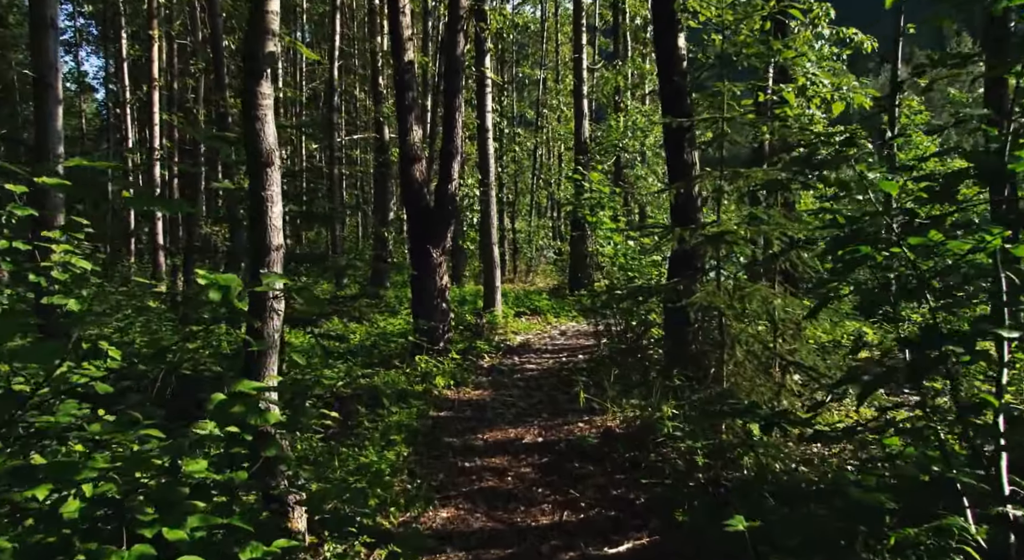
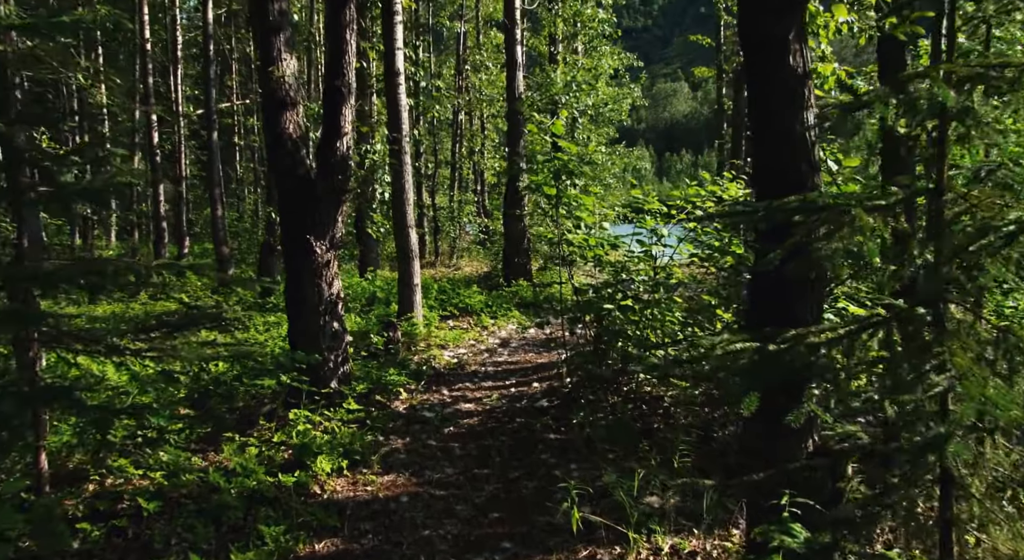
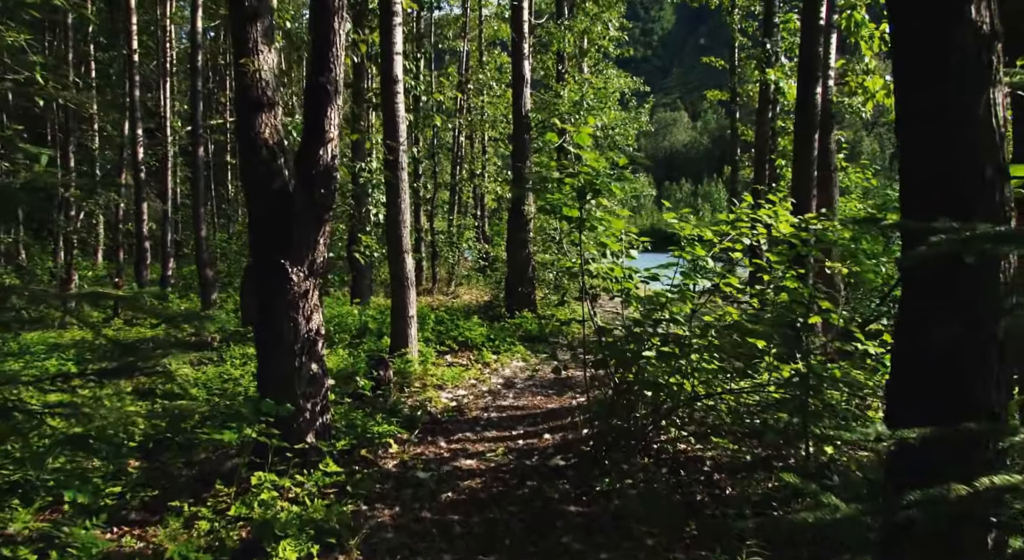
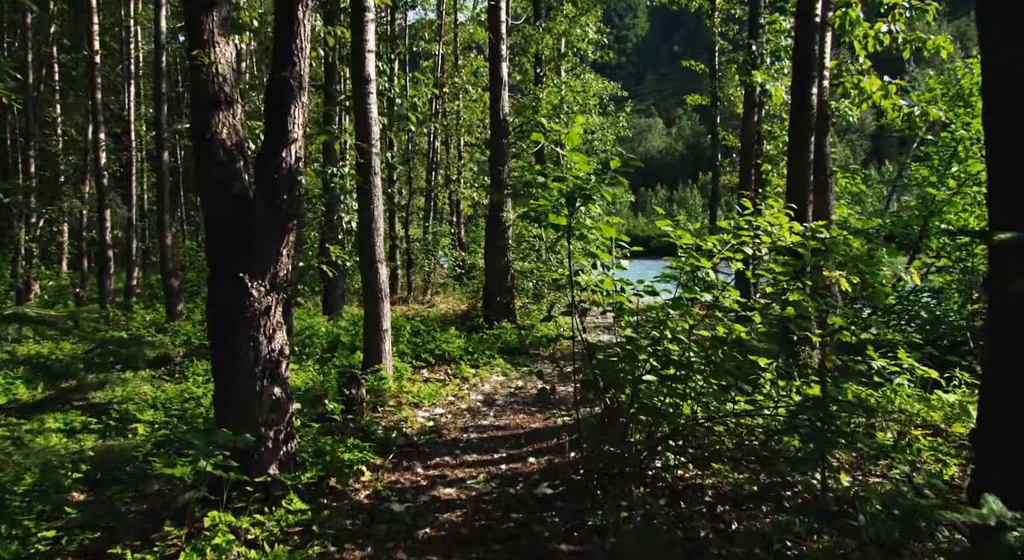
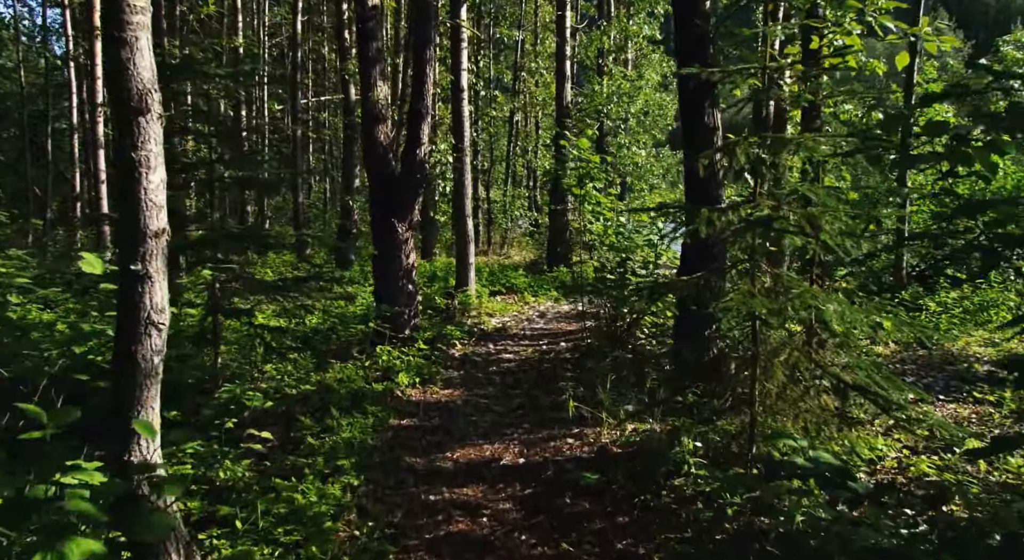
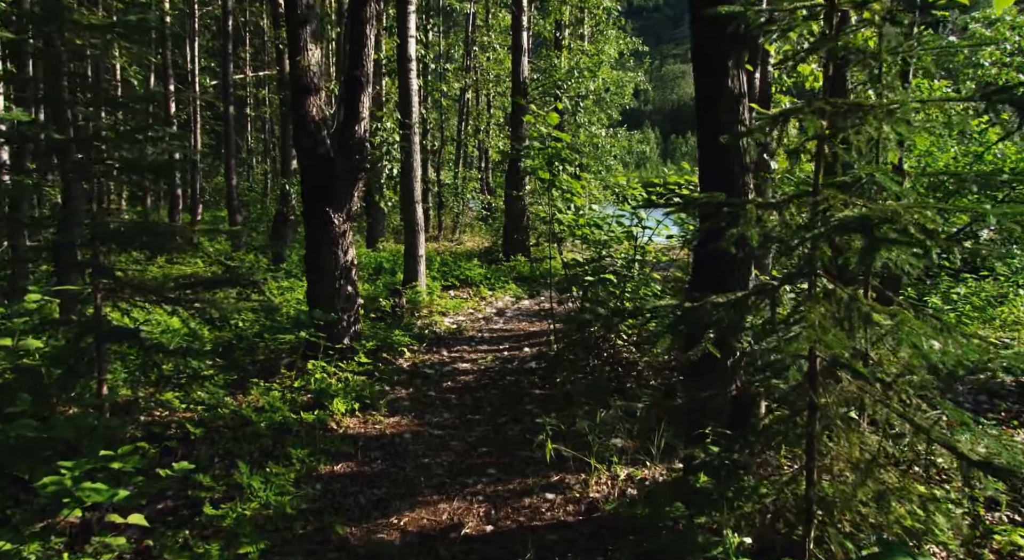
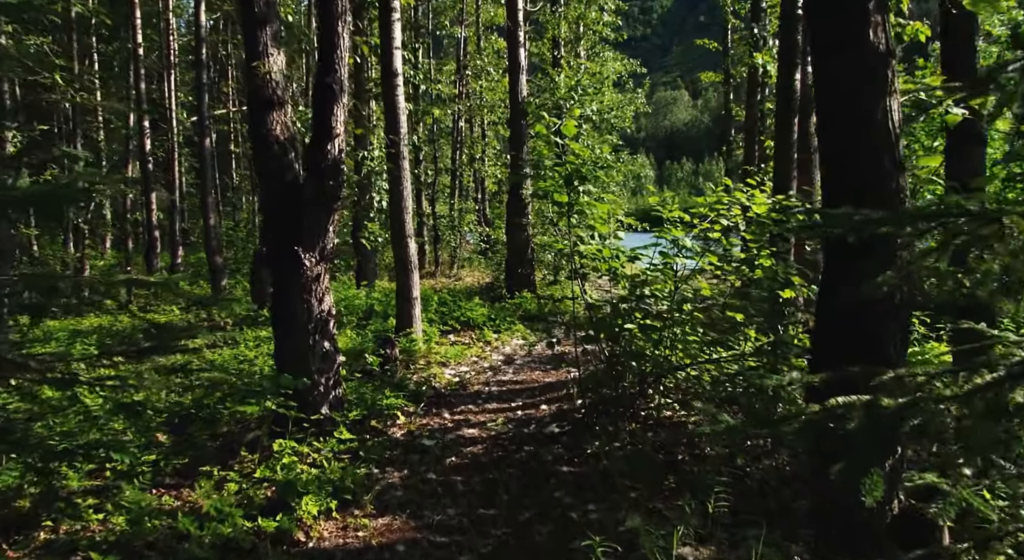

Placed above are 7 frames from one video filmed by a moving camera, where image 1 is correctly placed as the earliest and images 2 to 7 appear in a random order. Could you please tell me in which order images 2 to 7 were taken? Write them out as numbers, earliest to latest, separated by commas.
5, 6, 2, 7, 3, 4
